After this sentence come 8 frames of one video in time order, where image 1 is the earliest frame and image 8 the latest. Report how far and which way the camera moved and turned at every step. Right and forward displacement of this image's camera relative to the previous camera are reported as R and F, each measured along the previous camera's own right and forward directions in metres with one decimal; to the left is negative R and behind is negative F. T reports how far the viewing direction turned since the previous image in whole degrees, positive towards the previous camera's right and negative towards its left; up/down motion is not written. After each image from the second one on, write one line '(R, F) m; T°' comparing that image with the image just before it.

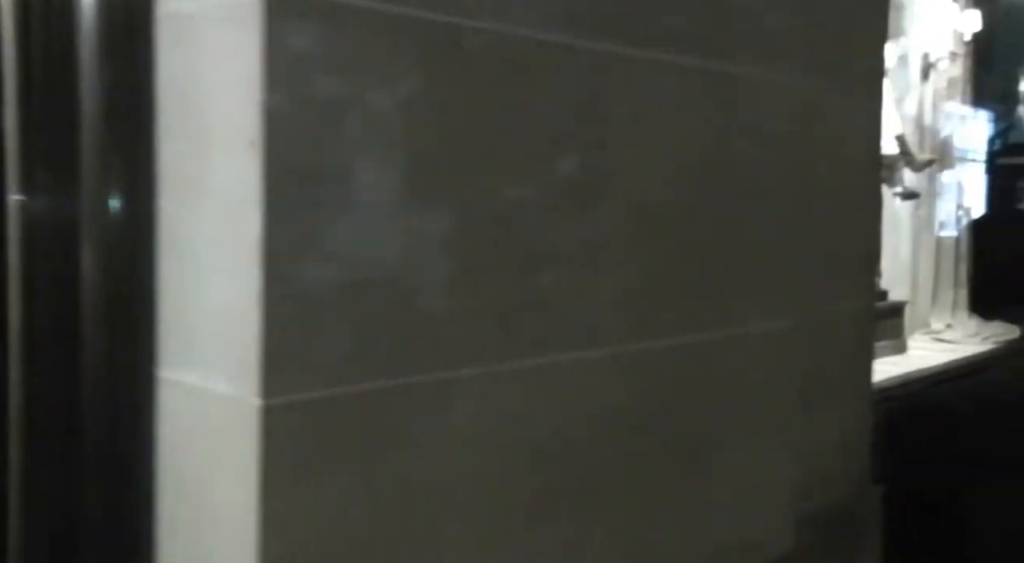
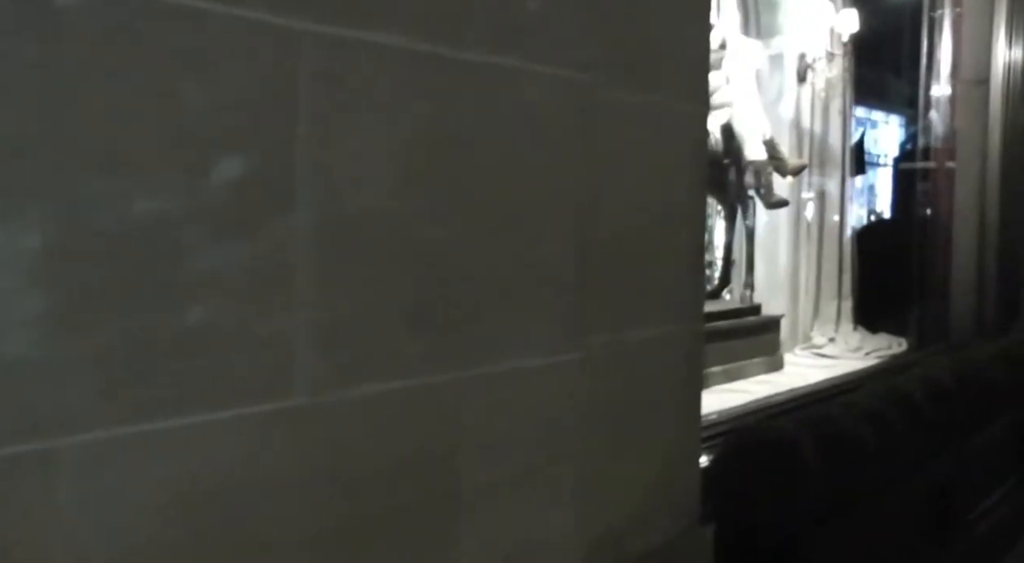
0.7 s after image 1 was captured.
(+0.4, +0.4) m; +3°
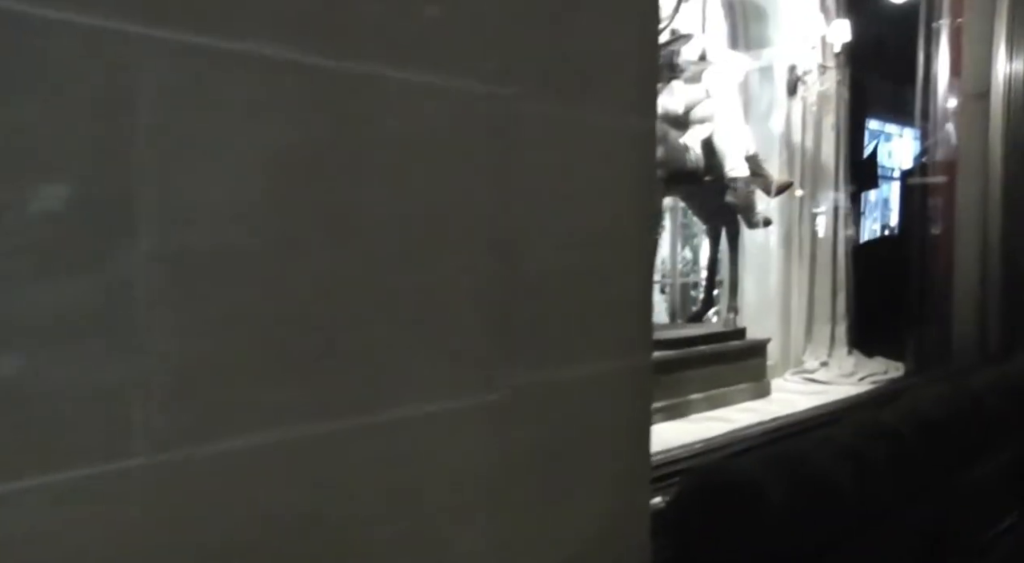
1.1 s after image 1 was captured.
(+0.2, +0.2) m; -1°
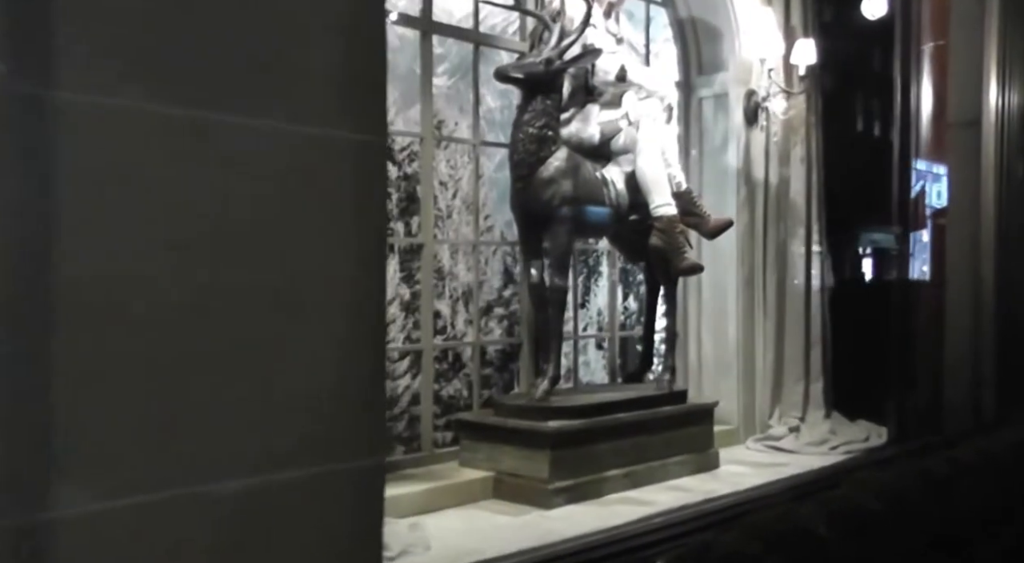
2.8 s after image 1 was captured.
(+0.5, +0.5) m; -3°
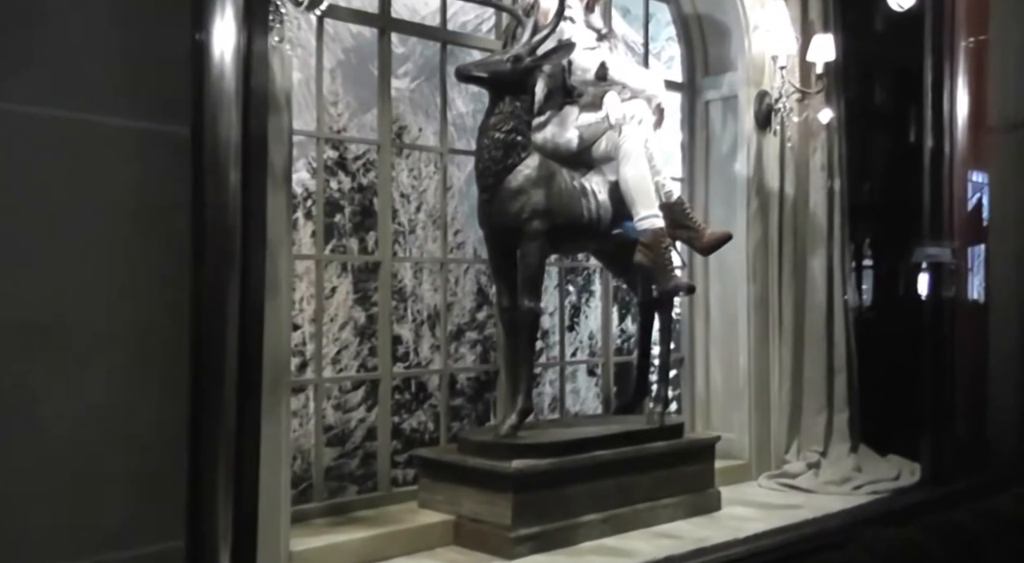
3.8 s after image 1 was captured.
(+0.3, +0.3) m; -3°
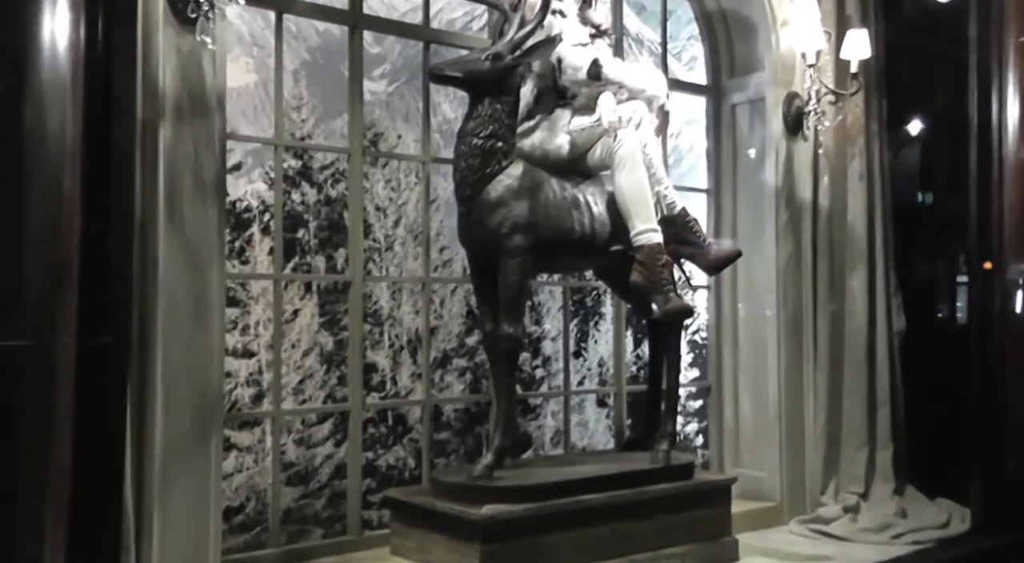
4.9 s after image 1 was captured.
(+0.2, +0.3) m; -4°
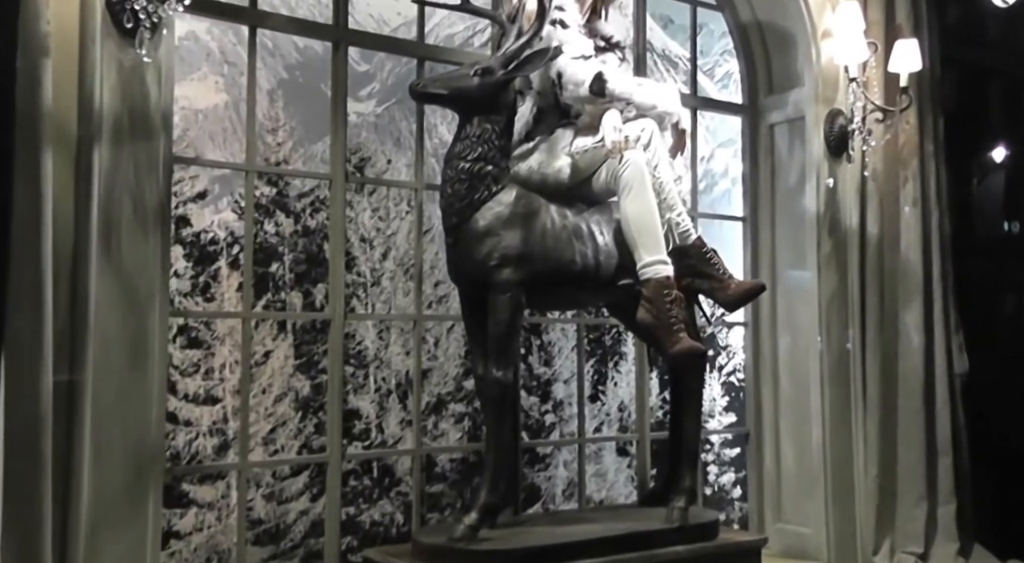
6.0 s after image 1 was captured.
(+0.2, +0.3) m; -4°
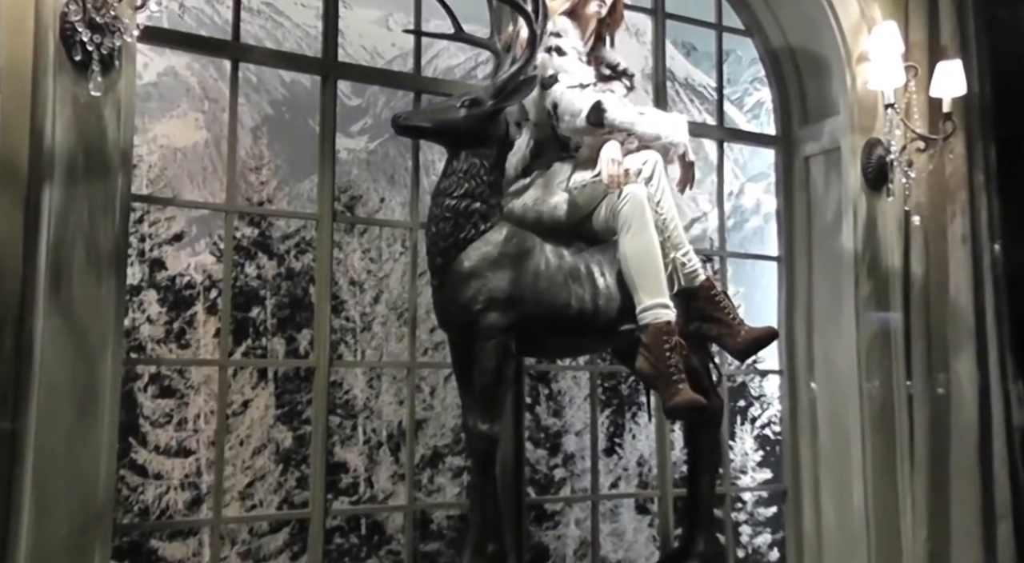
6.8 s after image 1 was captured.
(+0.2, +0.2) m; -5°
